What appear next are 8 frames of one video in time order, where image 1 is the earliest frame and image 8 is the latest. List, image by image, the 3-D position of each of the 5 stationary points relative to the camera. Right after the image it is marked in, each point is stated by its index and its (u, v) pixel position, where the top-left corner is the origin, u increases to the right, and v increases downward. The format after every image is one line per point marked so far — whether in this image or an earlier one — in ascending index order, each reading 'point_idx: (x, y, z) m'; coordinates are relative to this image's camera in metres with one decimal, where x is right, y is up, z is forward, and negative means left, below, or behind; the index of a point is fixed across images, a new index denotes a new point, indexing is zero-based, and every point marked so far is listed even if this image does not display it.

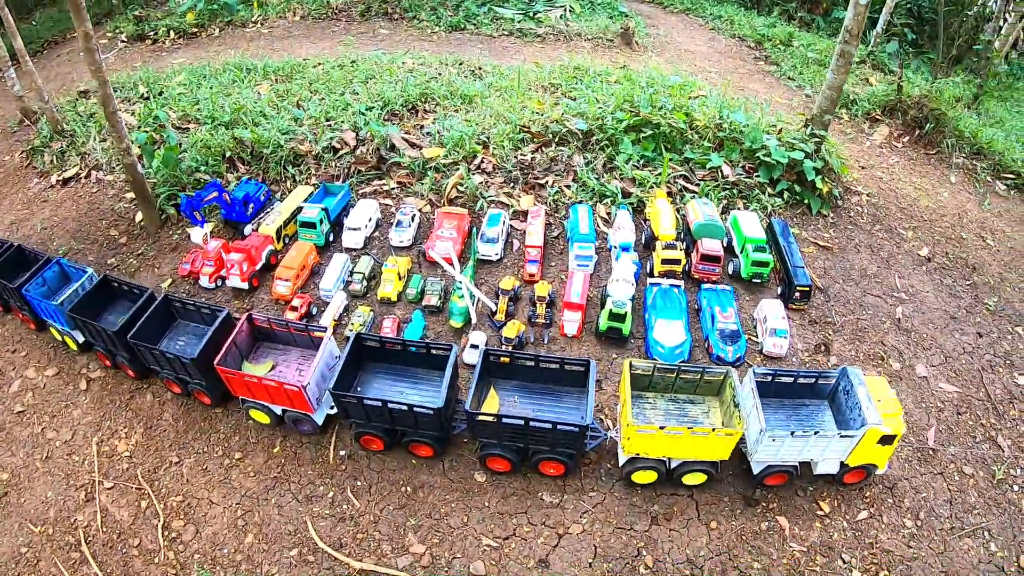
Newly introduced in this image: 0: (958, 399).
0: (+3.8, -0.9, +5.5) m
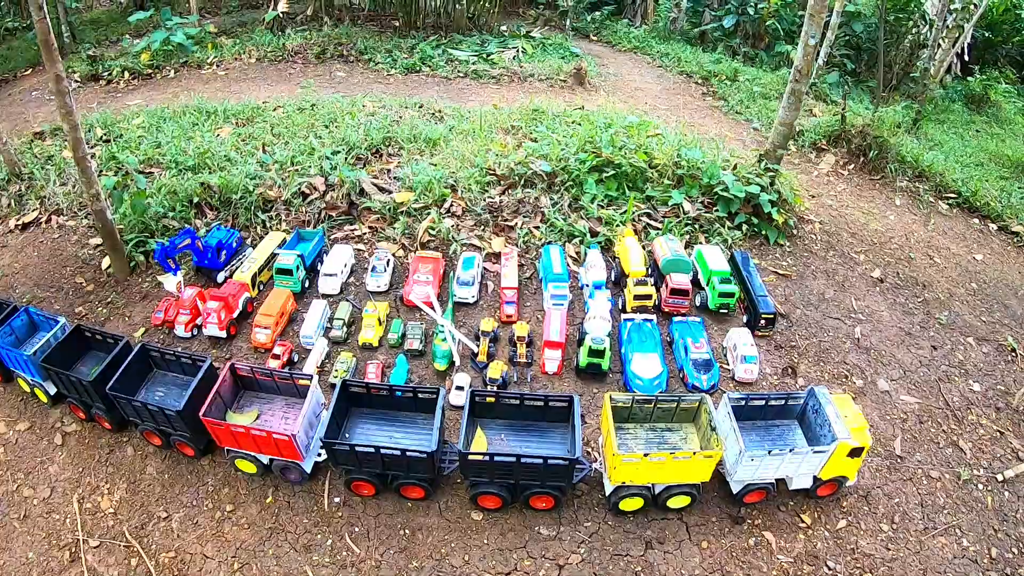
0: (+3.7, -1.1, +5.8) m
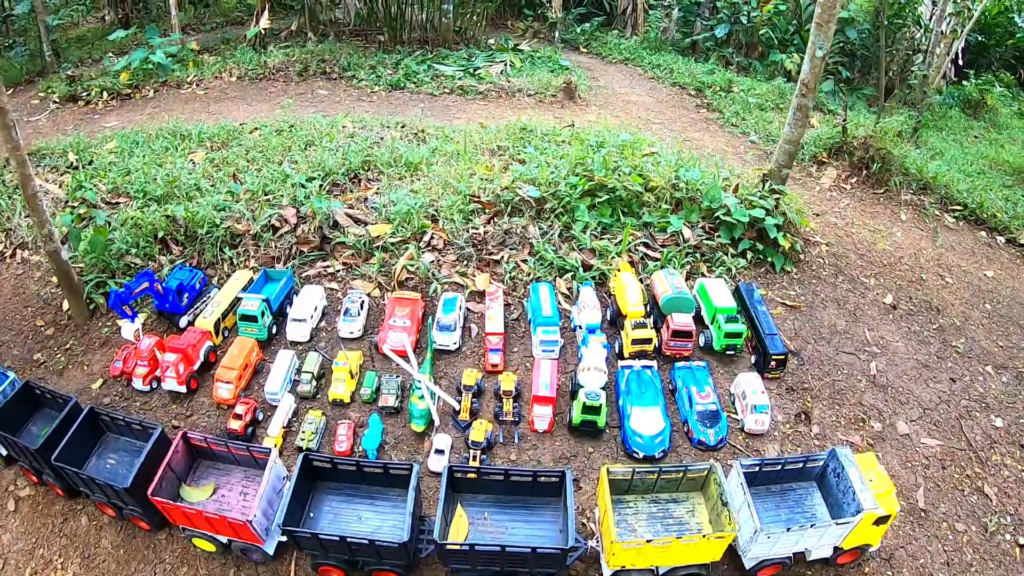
0: (+3.6, -1.4, +5.3) m
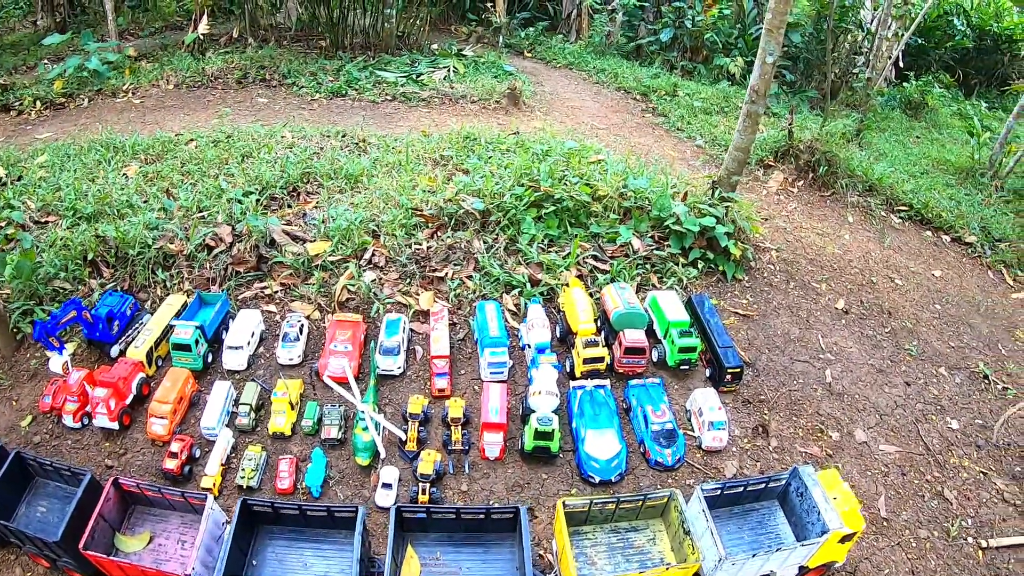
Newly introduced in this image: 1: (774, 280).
0: (+3.2, -1.4, +5.2) m
1: (+2.8, +0.1, +6.9) m
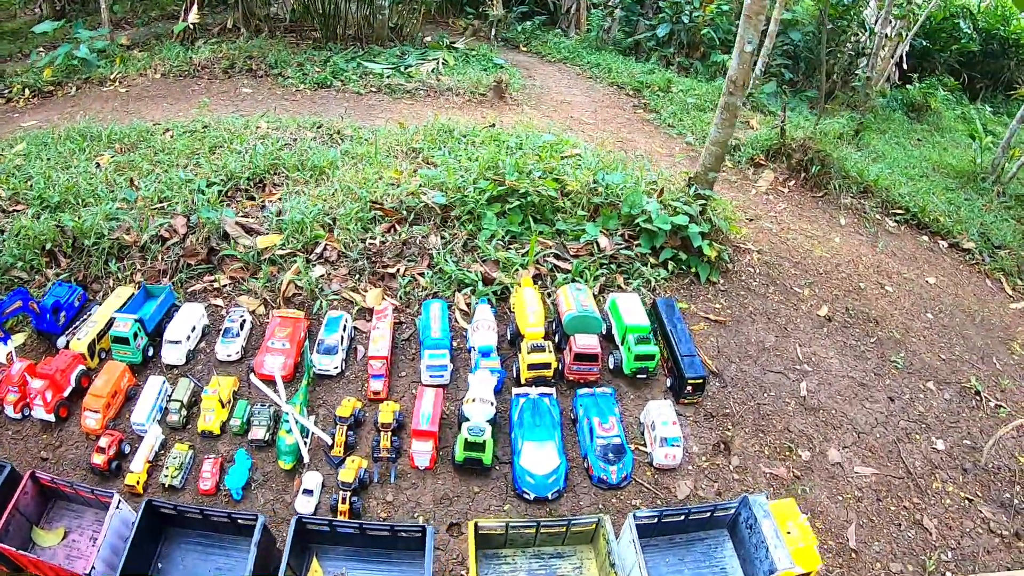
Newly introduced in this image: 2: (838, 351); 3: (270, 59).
0: (+2.7, -1.5, +4.8) m
1: (+2.4, 0.0, +6.5) m
2: (+3.0, -0.6, +5.9) m
3: (-4.8, +4.5, +12.6) m
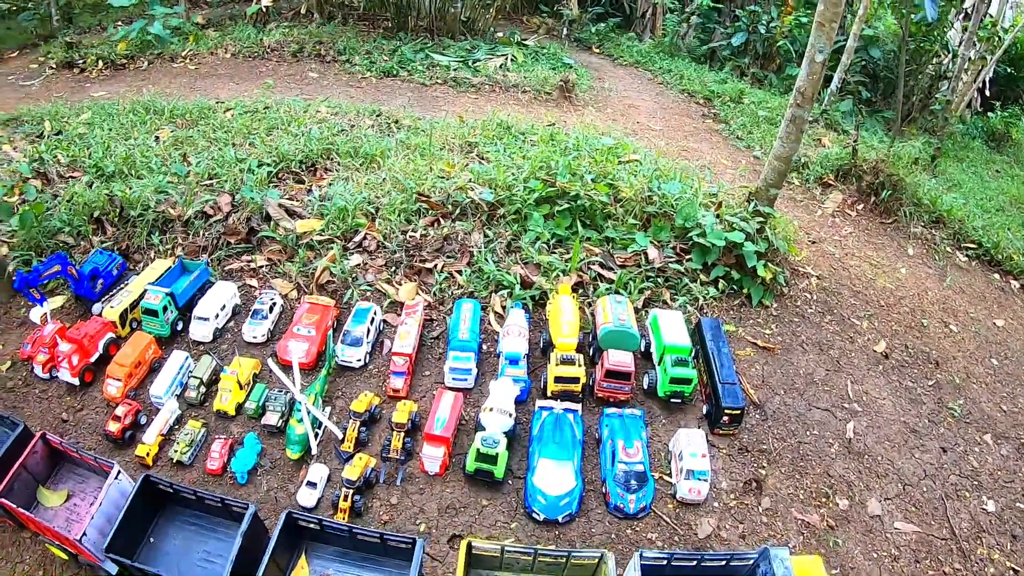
0: (+2.8, -1.7, +4.4) m
1: (+2.8, -0.2, +6.1) m
2: (+3.3, -0.9, +5.5) m
3: (-3.5, +4.8, +12.8) m
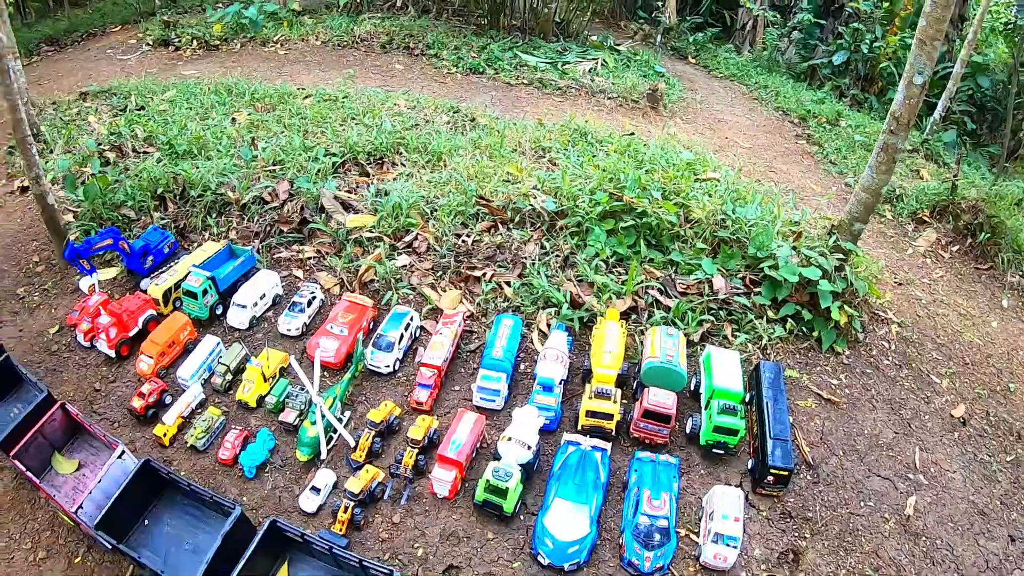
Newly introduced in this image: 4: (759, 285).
0: (+2.9, -2.2, +3.8) m
1: (+3.2, -0.7, +5.5) m
2: (+3.5, -1.4, +4.9) m
3: (-1.8, +5.0, +12.8) m
4: (+2.1, 0.0, +5.7) m
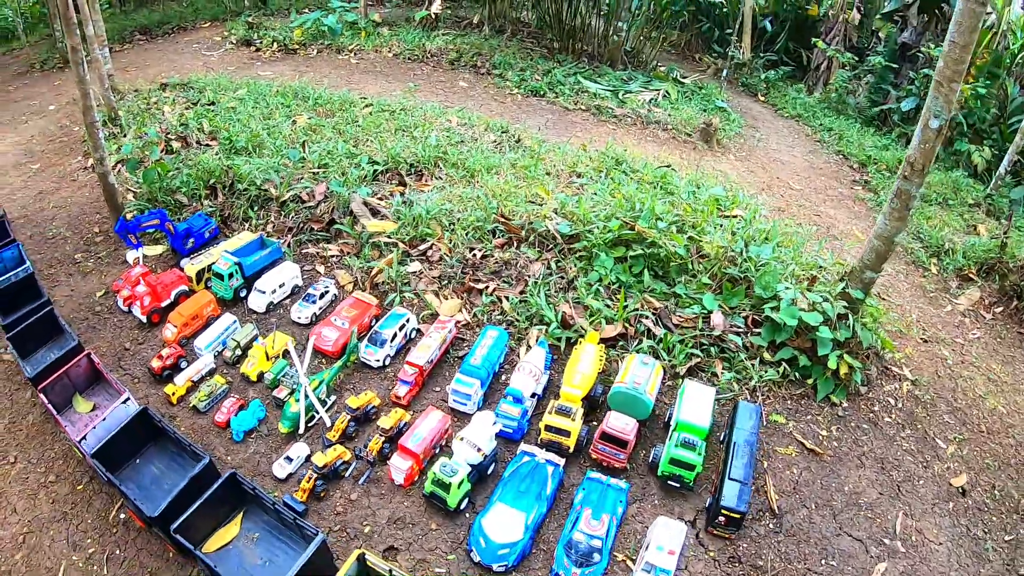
0: (+2.4, -2.5, +3.7) m
1: (+3.1, -1.1, +5.4) m
2: (+3.3, -1.8, +4.7) m
3: (-0.5, +4.7, +13.3) m
4: (+2.1, -0.4, +5.7) m
